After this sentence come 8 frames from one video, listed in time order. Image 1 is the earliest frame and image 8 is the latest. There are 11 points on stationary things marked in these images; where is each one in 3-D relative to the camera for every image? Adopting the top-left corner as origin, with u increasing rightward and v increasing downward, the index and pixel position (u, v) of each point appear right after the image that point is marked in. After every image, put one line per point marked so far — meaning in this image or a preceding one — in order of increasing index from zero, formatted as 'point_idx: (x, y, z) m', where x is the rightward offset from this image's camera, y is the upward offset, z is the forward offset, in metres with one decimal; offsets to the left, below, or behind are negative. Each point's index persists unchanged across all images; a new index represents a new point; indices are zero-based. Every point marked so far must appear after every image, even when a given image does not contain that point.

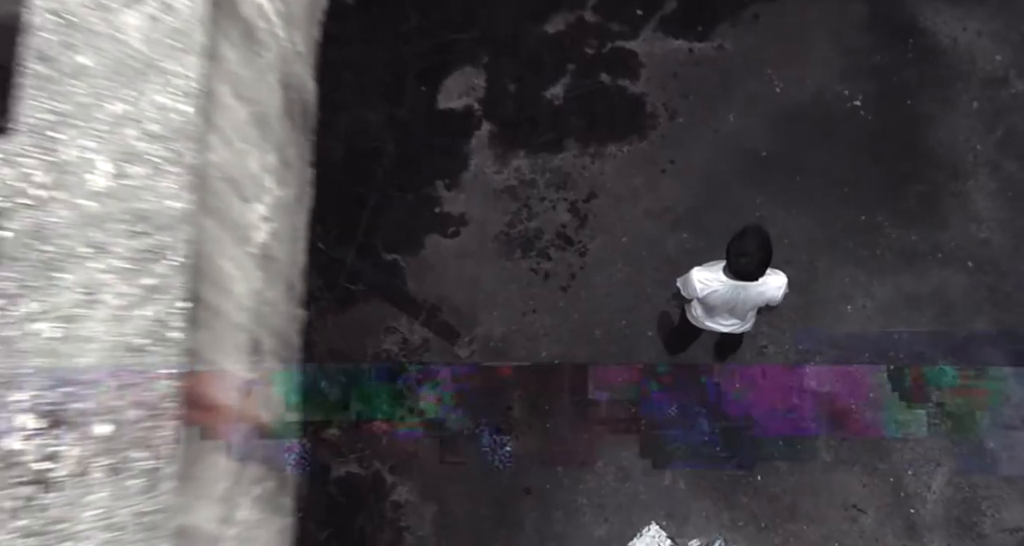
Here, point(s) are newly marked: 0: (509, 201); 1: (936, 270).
0: (0.0, +0.3, +3.5) m
1: (+1.8, 0.0, +3.5) m
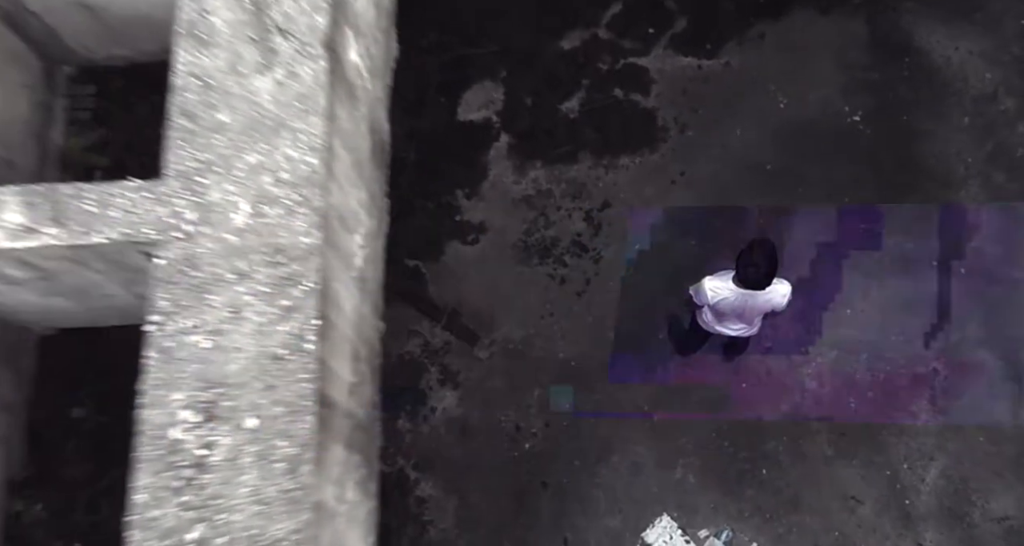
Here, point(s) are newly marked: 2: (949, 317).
0: (+0.1, +0.3, +3.7) m
1: (+1.9, 0.0, +3.7) m
2: (+1.9, -0.2, +3.6) m
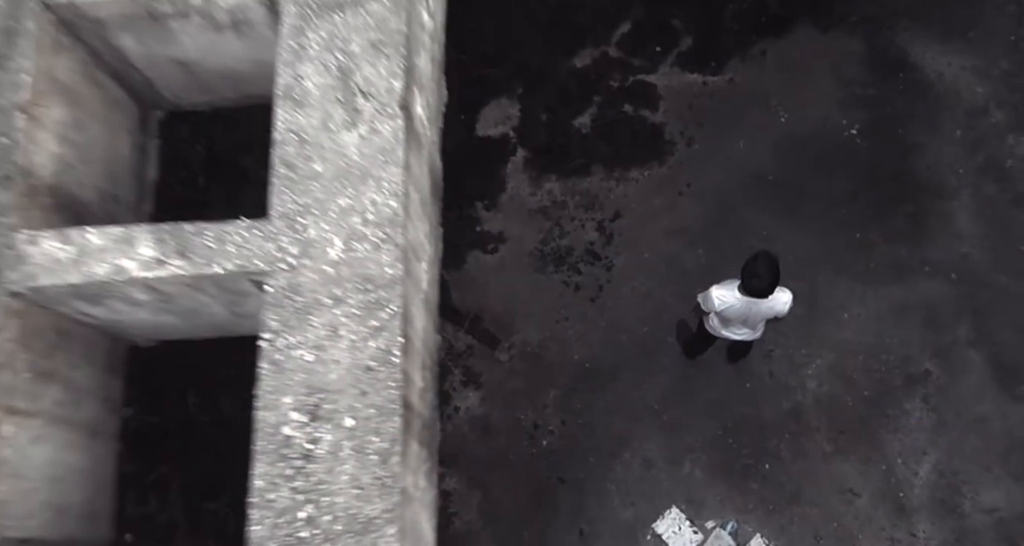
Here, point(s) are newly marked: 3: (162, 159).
0: (+0.1, +0.3, +3.9) m
1: (+2.0, 0.0, +3.9) m
2: (+2.0, -0.2, +3.8) m
3: (-1.5, +0.5, +3.5) m
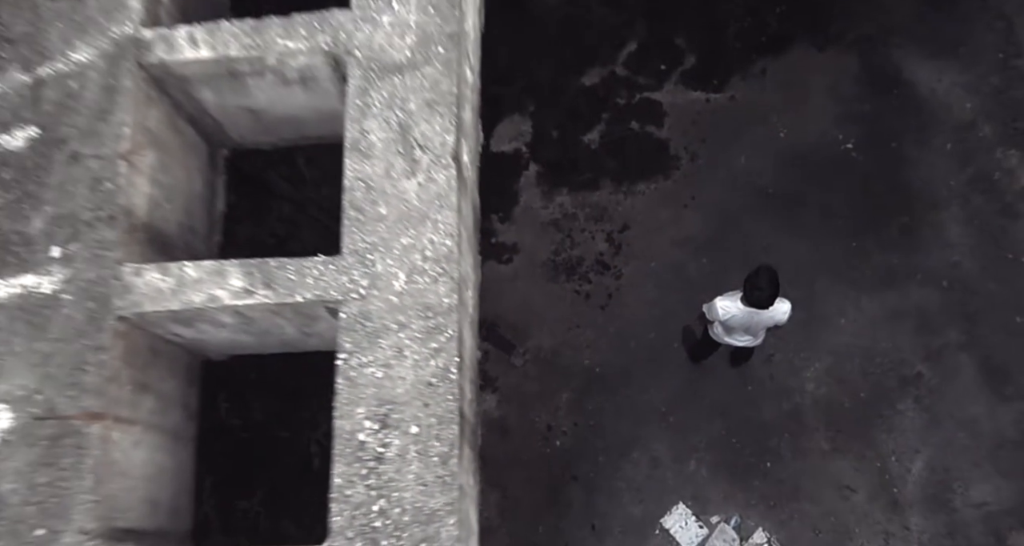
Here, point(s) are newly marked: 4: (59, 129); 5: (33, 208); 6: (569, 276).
0: (+0.2, +0.2, +4.1) m
1: (+2.0, -0.1, +4.1) m
2: (+2.1, -0.3, +4.0) m
3: (-1.4, +0.4, +3.7) m
4: (-0.9, +0.3, +1.7) m
5: (-1.0, +0.1, +1.7) m
6: (+0.3, 0.0, +4.1) m
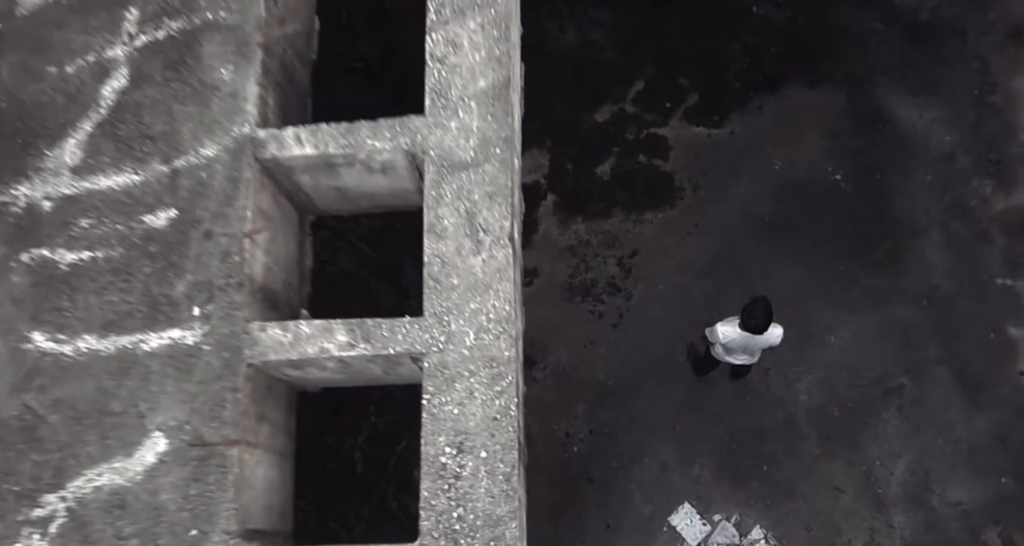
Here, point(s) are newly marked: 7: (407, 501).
0: (+0.3, +0.1, +4.6) m
1: (+2.1, -0.2, +4.5) m
2: (+2.2, -0.4, +4.5) m
3: (-1.3, +0.3, +4.1) m
4: (-0.8, +0.2, +2.1) m
5: (-0.8, 0.0, +2.1) m
6: (+0.4, -0.1, +4.5) m
7: (-0.5, -1.1, +4.0) m
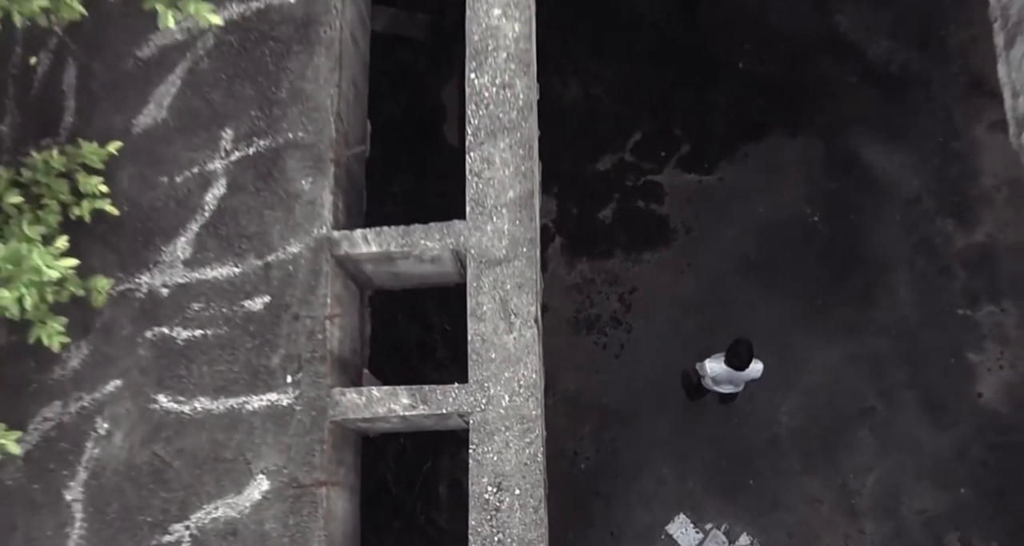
0: (+0.4, -0.1, +5.1) m
1: (+2.2, -0.4, +5.1) m
2: (+2.3, -0.6, +5.0) m
3: (-1.3, +0.1, +4.7) m
4: (-0.7, -0.1, +2.7) m
5: (-0.8, -0.2, +2.6) m
6: (+0.5, -0.4, +5.0) m
7: (-0.4, -1.3, +4.5) m
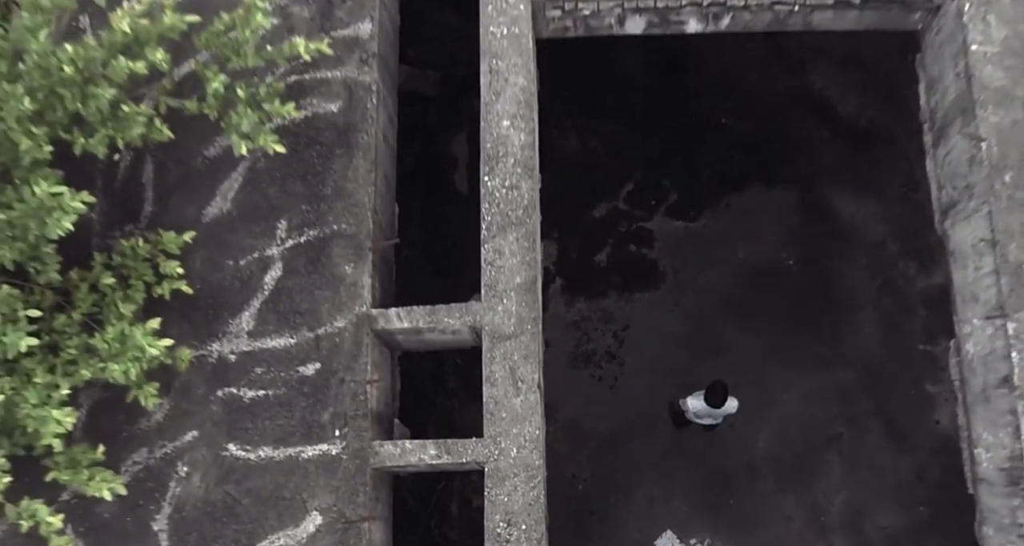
0: (+0.4, -0.4, +5.7) m
1: (+2.2, -0.7, +5.6) m
2: (+2.3, -0.9, +5.6) m
3: (-1.2, -0.2, +5.3) m
4: (-0.7, -0.4, +3.2) m
5: (-0.7, -0.5, +3.2) m
6: (+0.5, -0.6, +5.6) m
7: (-0.4, -1.6, +5.1) m
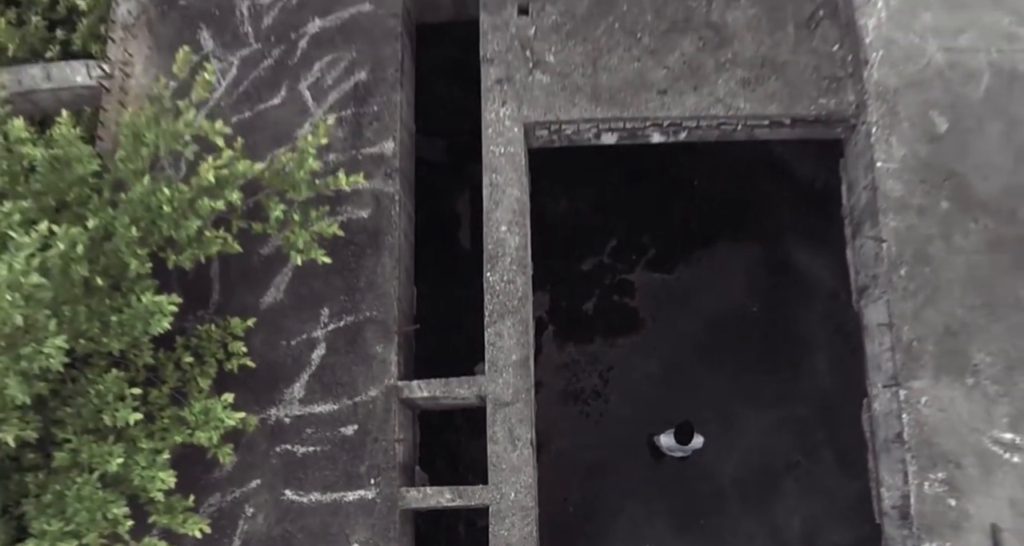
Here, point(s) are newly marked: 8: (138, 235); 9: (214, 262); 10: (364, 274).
0: (+0.4, -0.8, +6.5) m
1: (+2.2, -1.0, +6.4) m
2: (+2.3, -1.2, +6.4) m
3: (-1.2, -0.6, +6.1) m
4: (-0.7, -0.8, +4.1) m
5: (-0.7, -0.9, +4.0) m
6: (+0.5, -1.0, +6.4) m
7: (-0.4, -2.0, +5.9) m
8: (-1.7, +0.2, +3.7) m
9: (-1.6, +0.1, +4.3) m
10: (-0.8, 0.0, +4.2) m
